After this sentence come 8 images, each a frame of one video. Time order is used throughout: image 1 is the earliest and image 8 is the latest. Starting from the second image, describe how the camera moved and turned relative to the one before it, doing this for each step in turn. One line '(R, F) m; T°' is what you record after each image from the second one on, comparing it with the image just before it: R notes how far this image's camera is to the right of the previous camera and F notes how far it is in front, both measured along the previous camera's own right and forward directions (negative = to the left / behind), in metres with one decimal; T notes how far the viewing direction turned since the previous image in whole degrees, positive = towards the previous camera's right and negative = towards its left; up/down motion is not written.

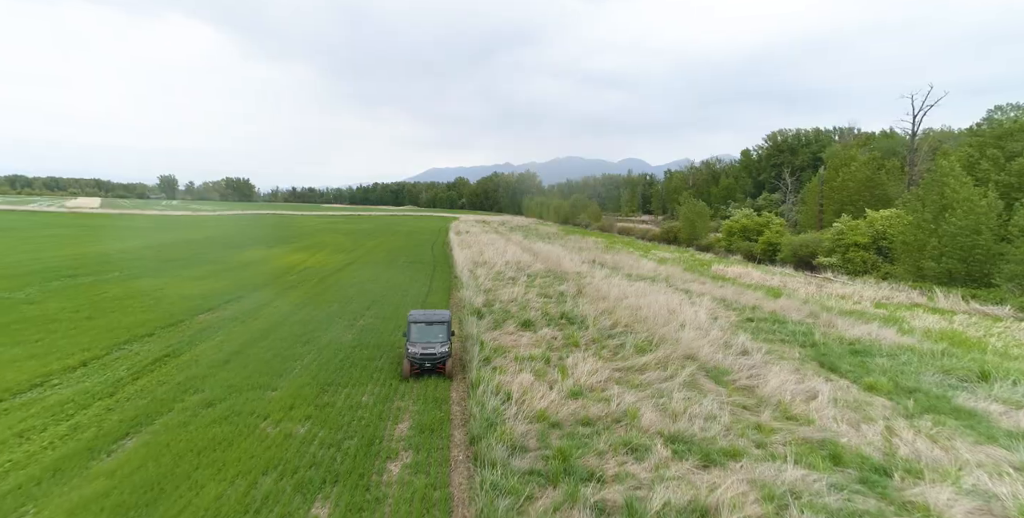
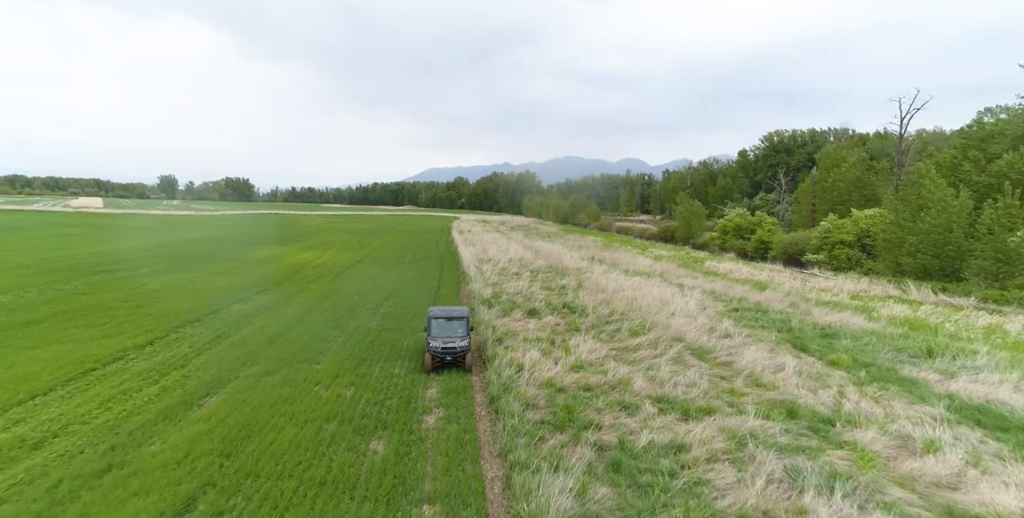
(-0.4, -2.4) m; 0°
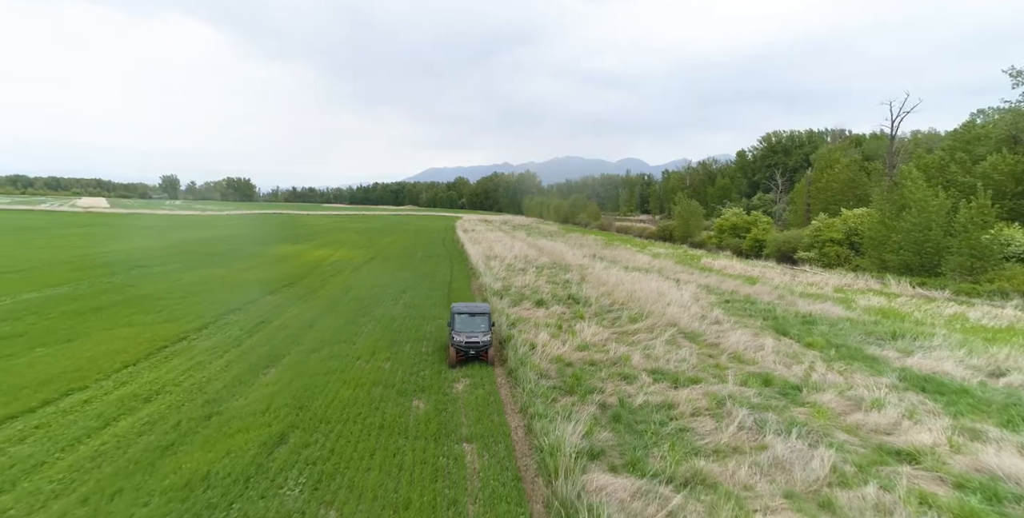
(-0.5, -2.3) m; 0°
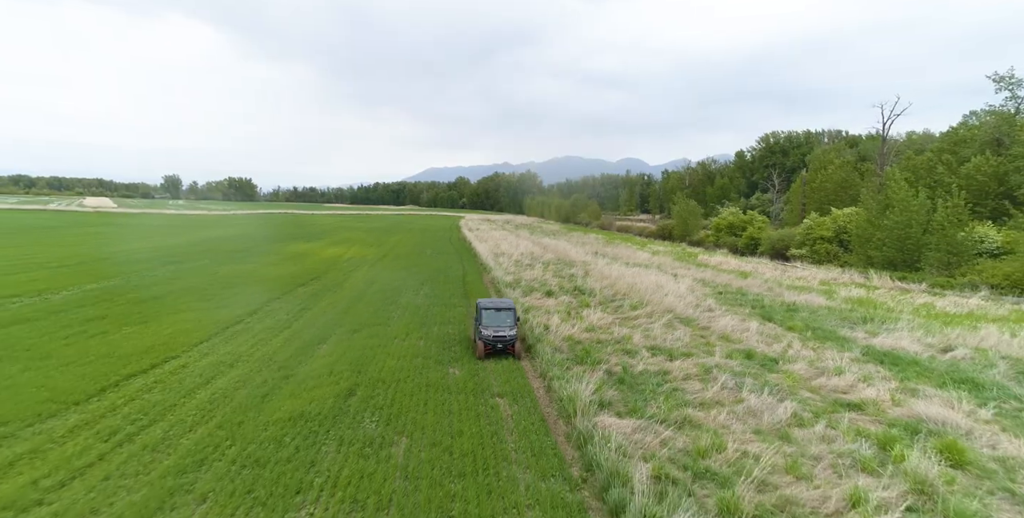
(-0.6, -2.6) m; 0°
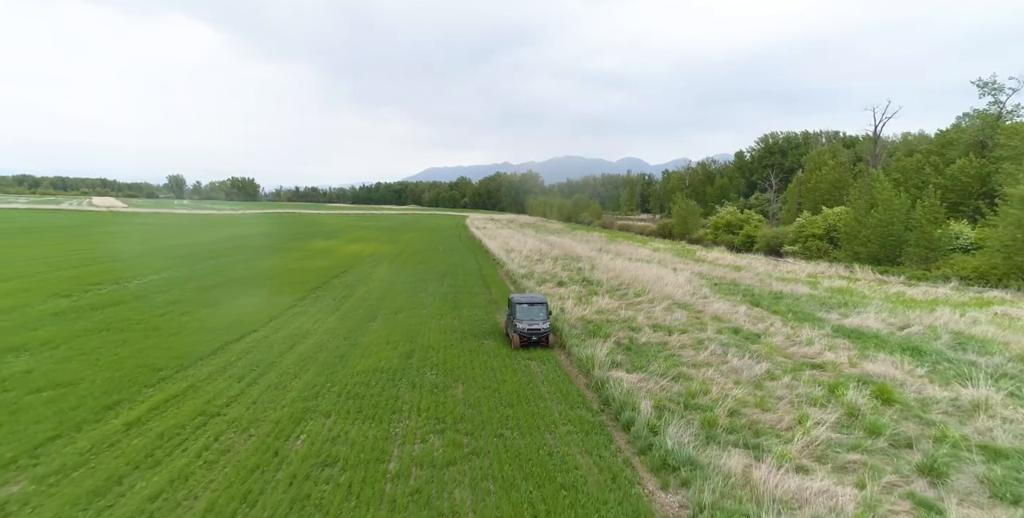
(-0.9, -3.2) m; 0°
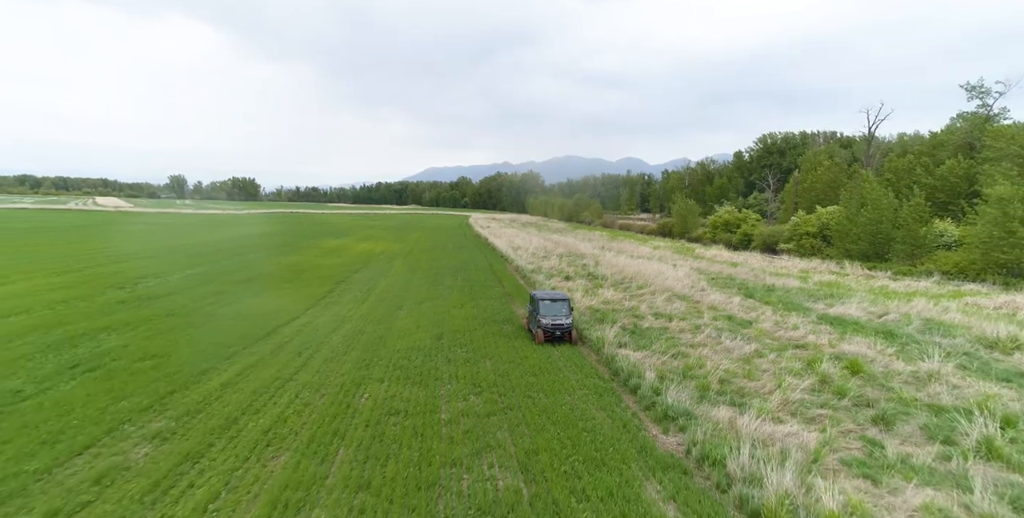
(-0.7, -2.2) m; 0°
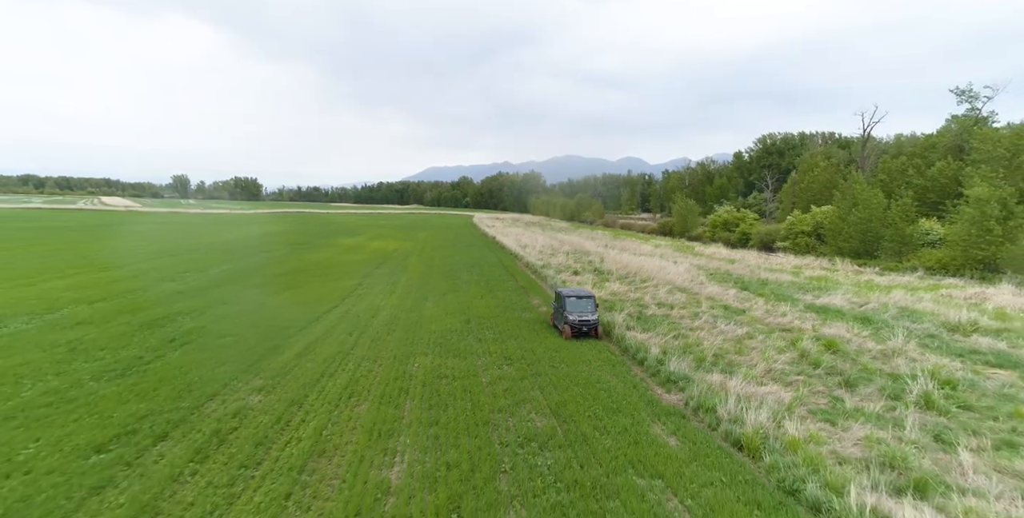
(-0.8, -2.5) m; 0°
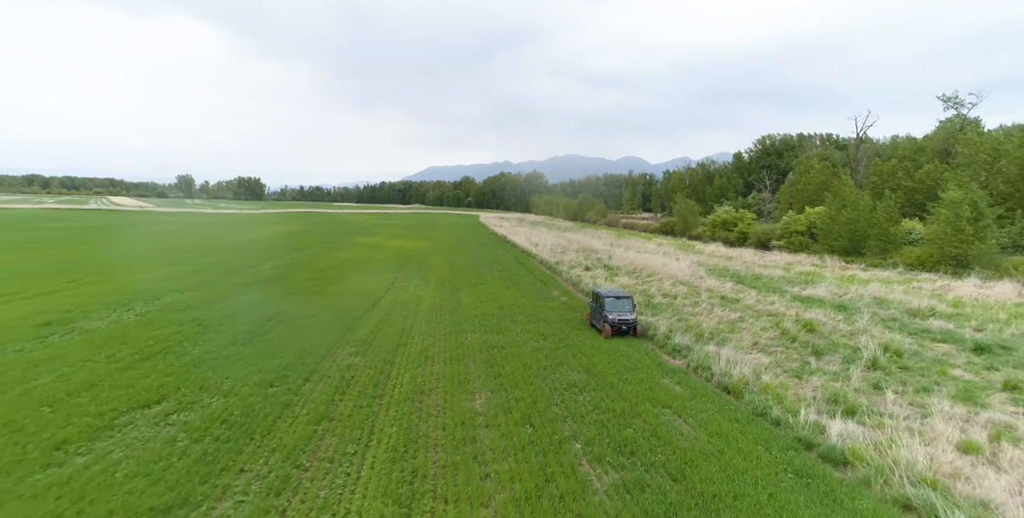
(-1.2, -3.6) m; 0°
